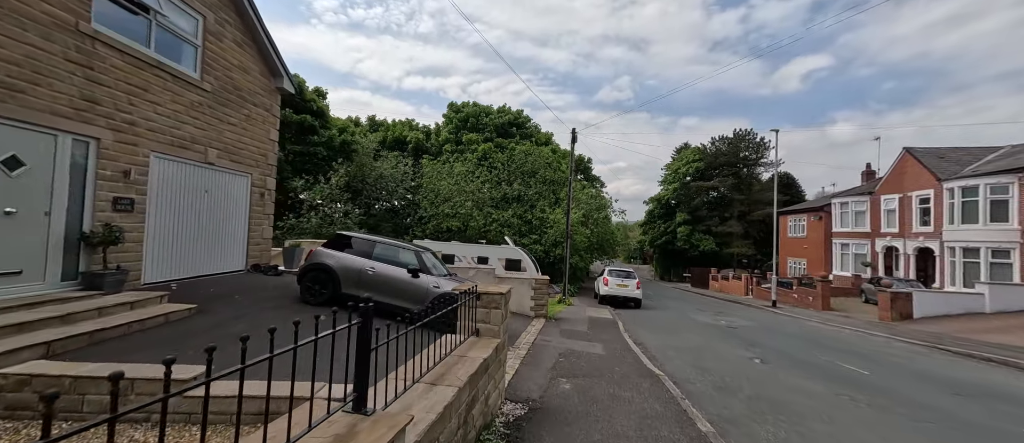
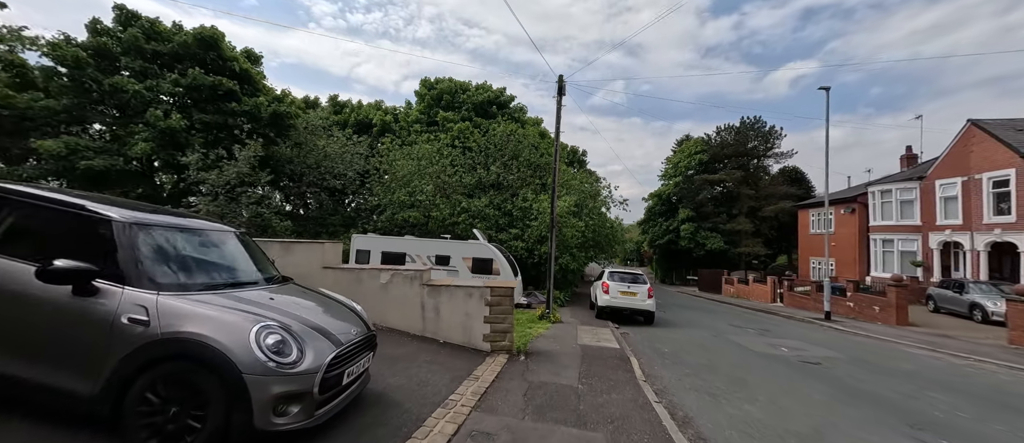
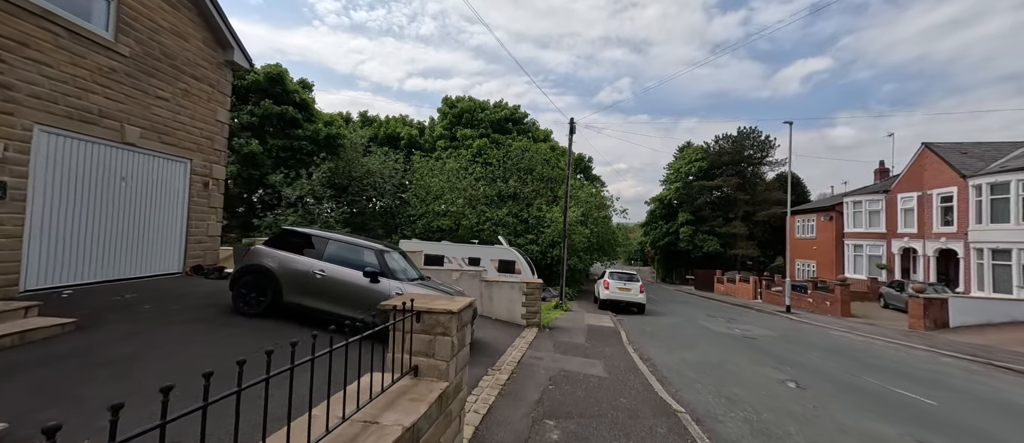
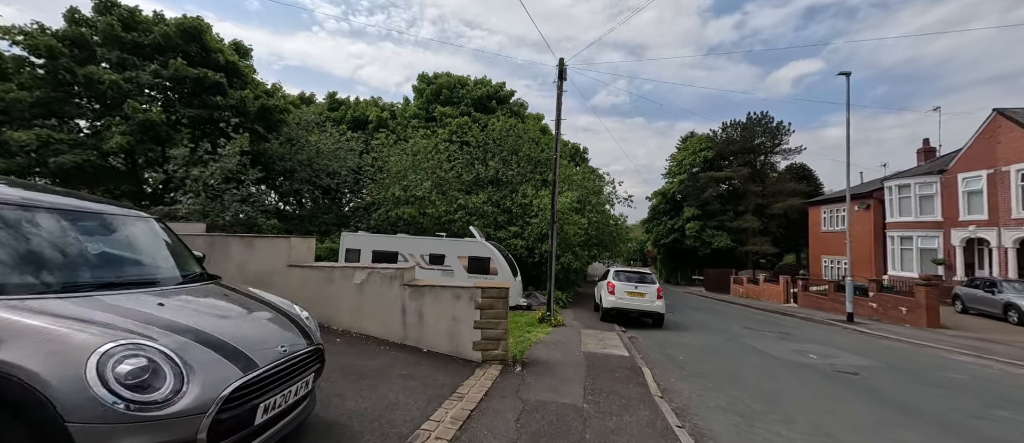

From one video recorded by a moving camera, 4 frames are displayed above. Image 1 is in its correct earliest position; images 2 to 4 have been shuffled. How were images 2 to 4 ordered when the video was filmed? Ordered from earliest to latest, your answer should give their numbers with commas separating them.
3, 2, 4
